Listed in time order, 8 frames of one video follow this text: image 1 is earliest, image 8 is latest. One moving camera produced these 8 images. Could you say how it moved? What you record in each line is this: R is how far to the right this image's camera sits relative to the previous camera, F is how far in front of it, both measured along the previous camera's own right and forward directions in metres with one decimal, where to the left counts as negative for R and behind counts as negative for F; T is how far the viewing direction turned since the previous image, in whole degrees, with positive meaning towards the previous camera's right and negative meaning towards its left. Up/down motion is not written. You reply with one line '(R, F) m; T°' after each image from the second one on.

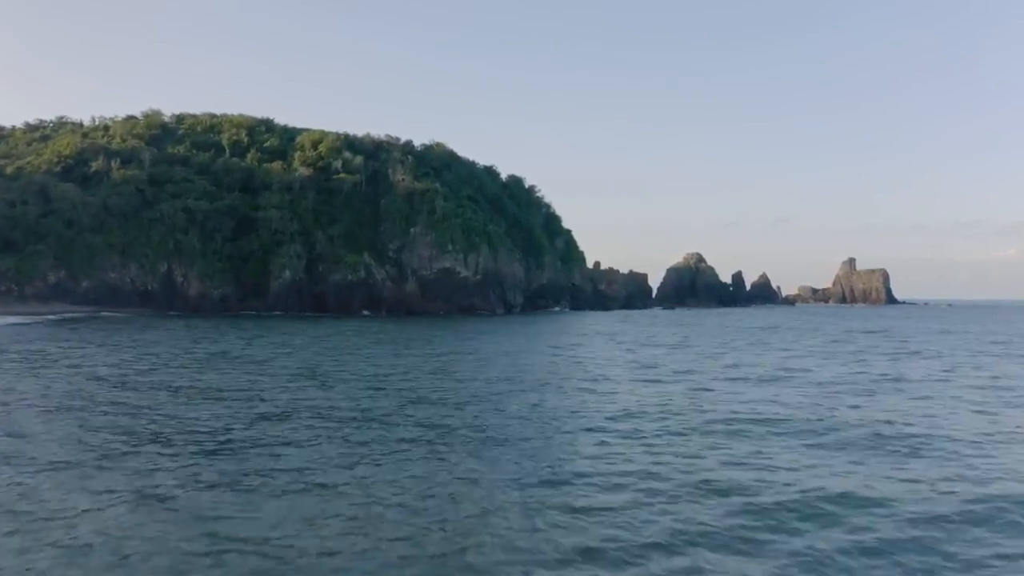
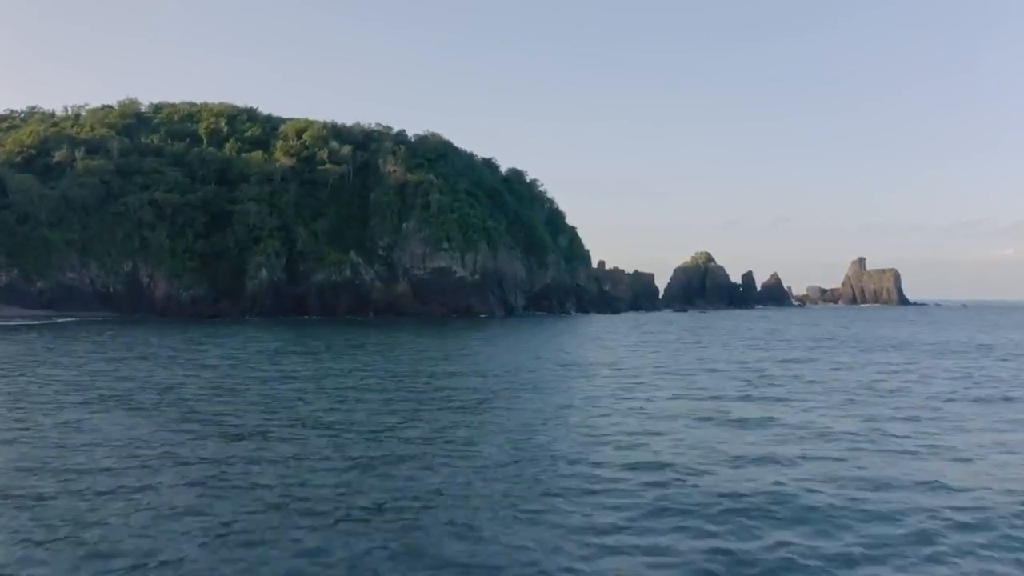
(-0.1, +4.7) m; 0°
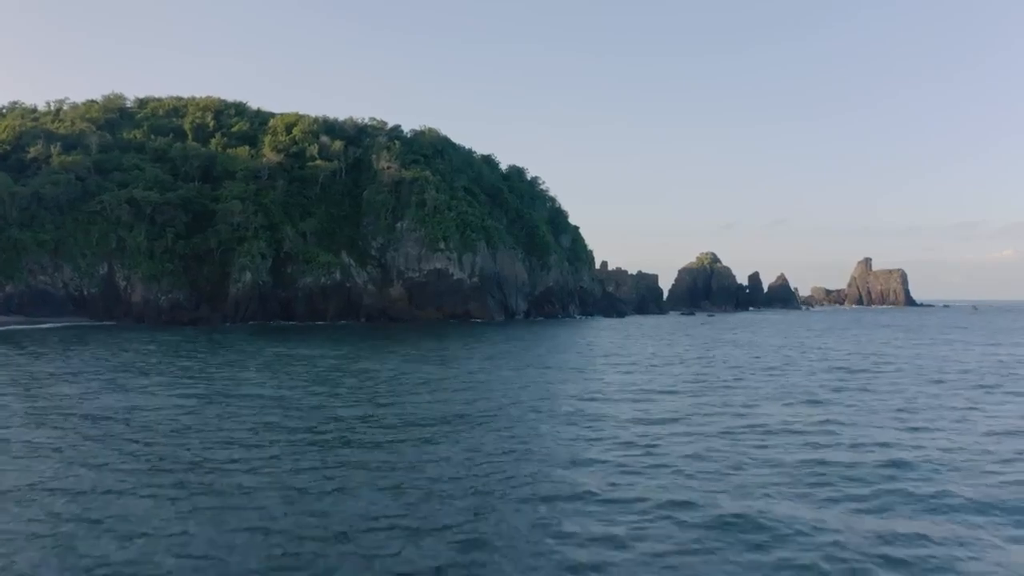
(-0.1, +2.8) m; 0°
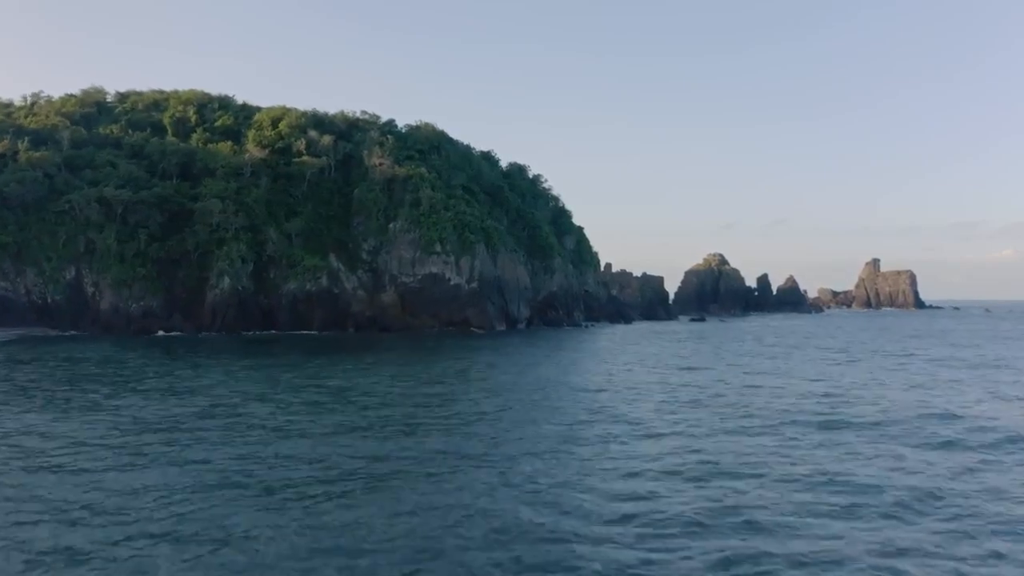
(-0.1, +3.3) m; 0°
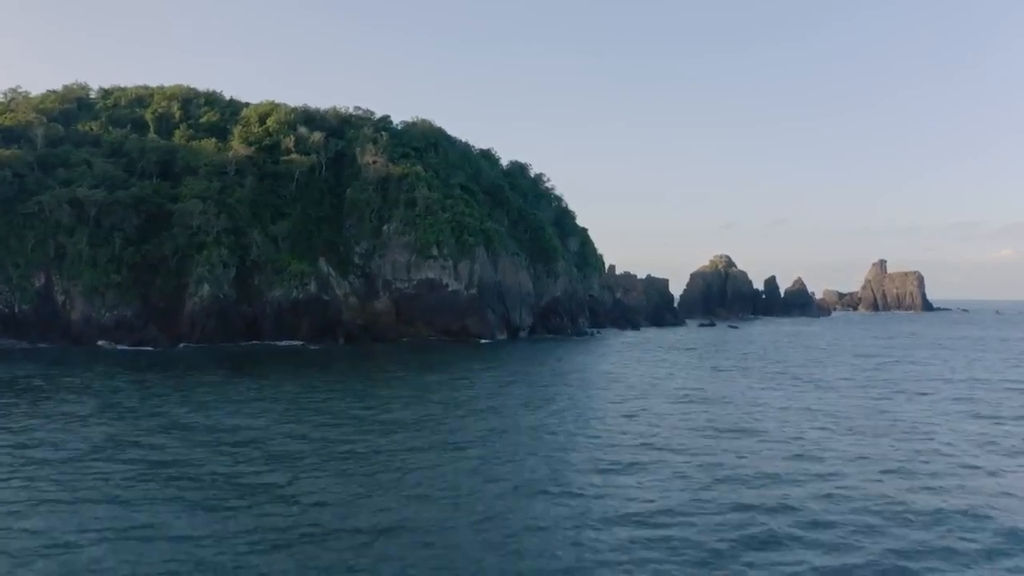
(-0.1, +2.7) m; 0°
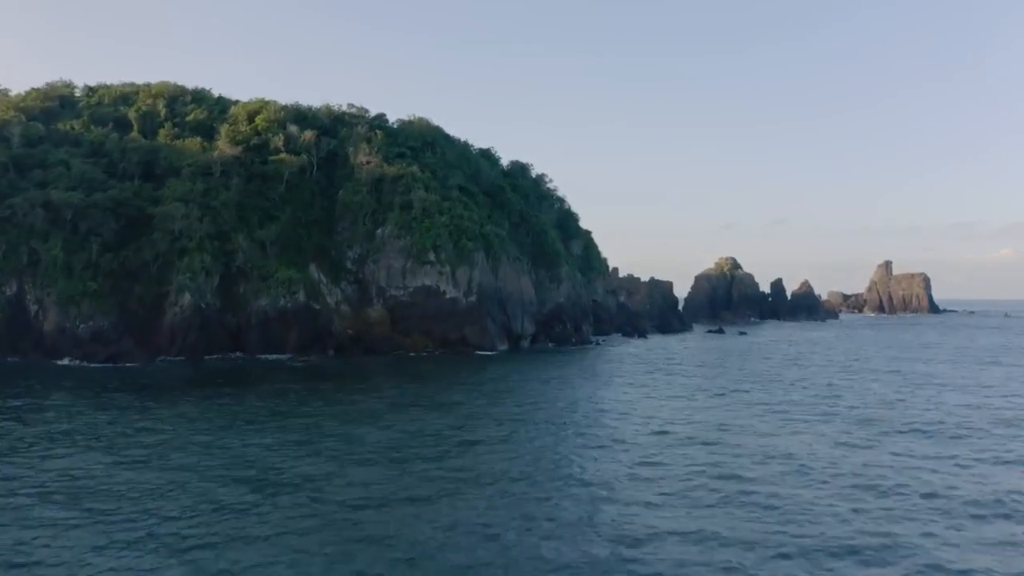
(-0.1, +2.2) m; 0°
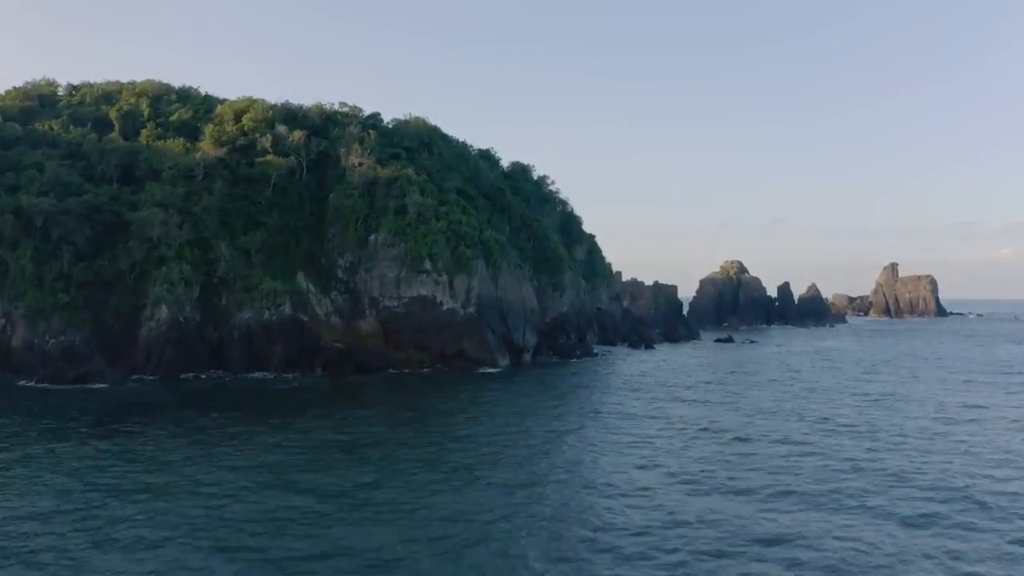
(-0.1, +2.3) m; 0°
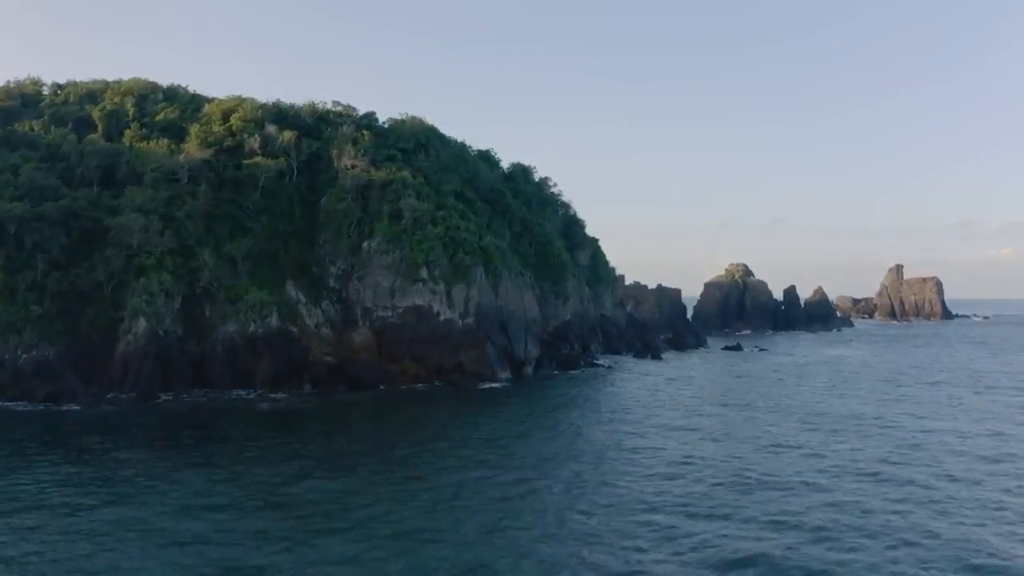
(-0.1, +1.9) m; 0°
